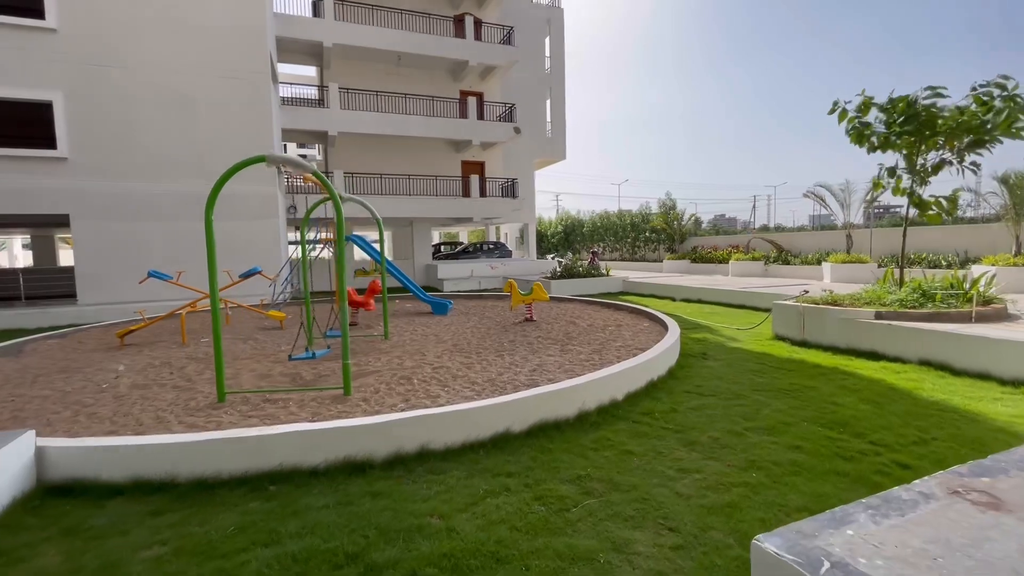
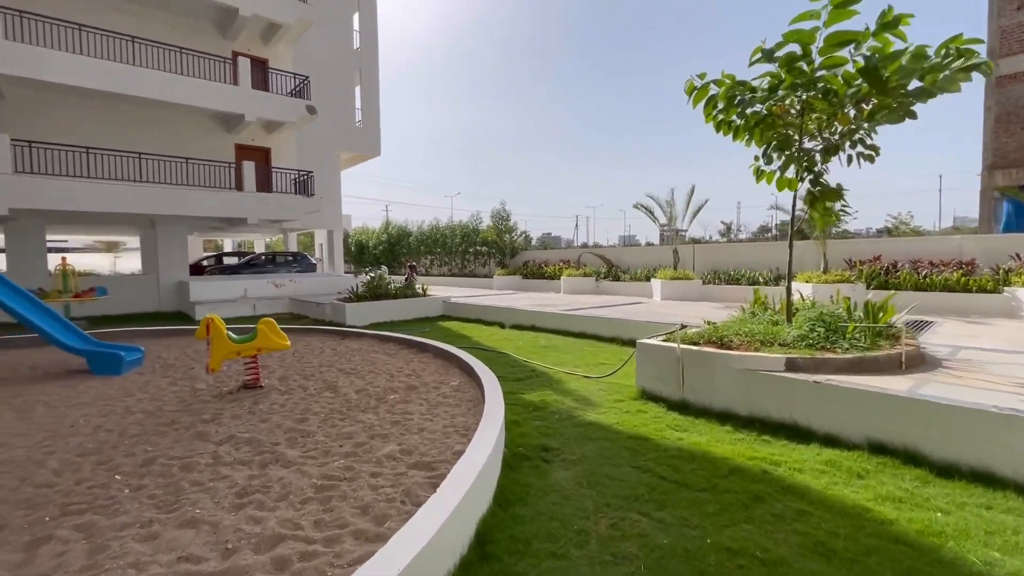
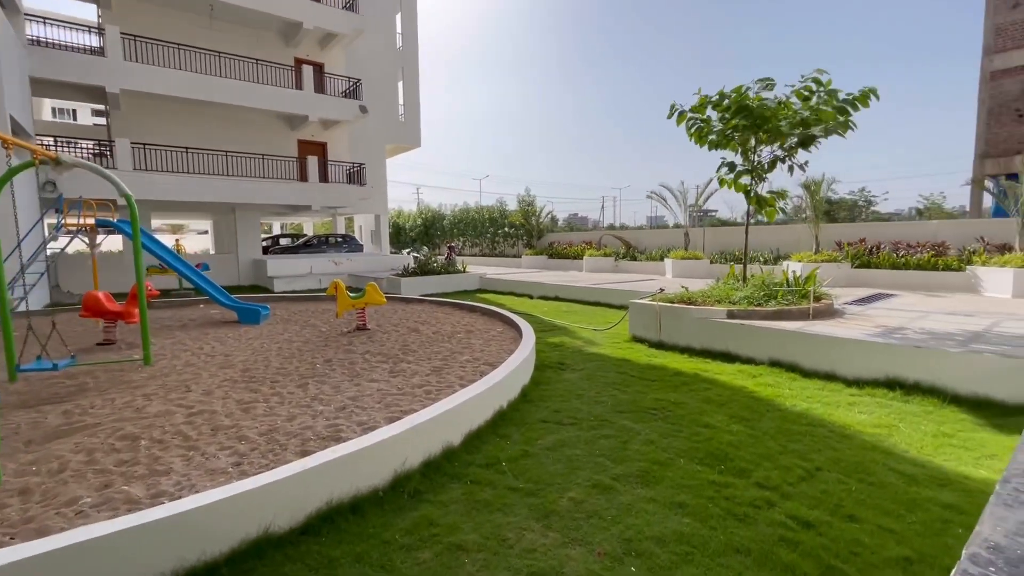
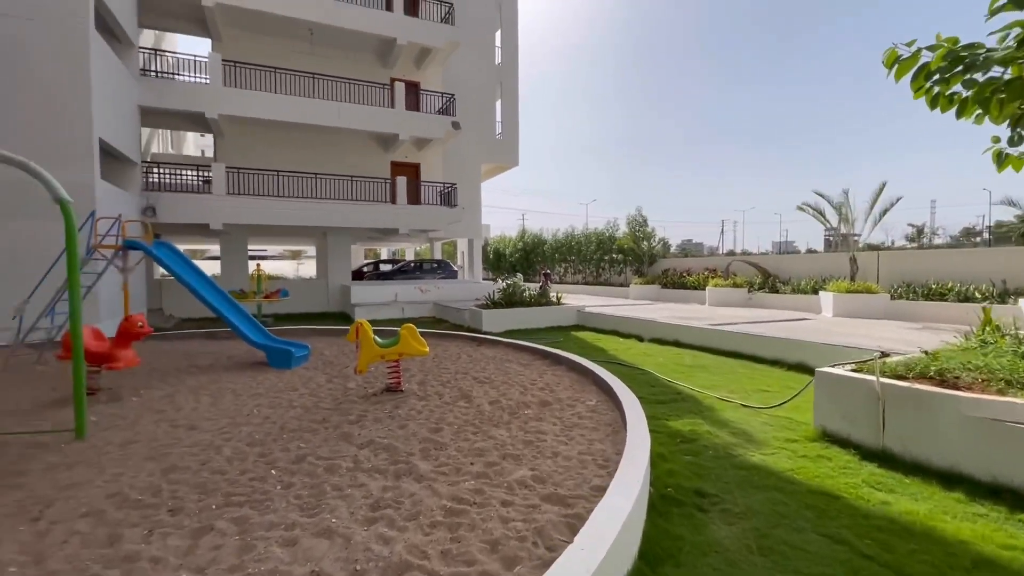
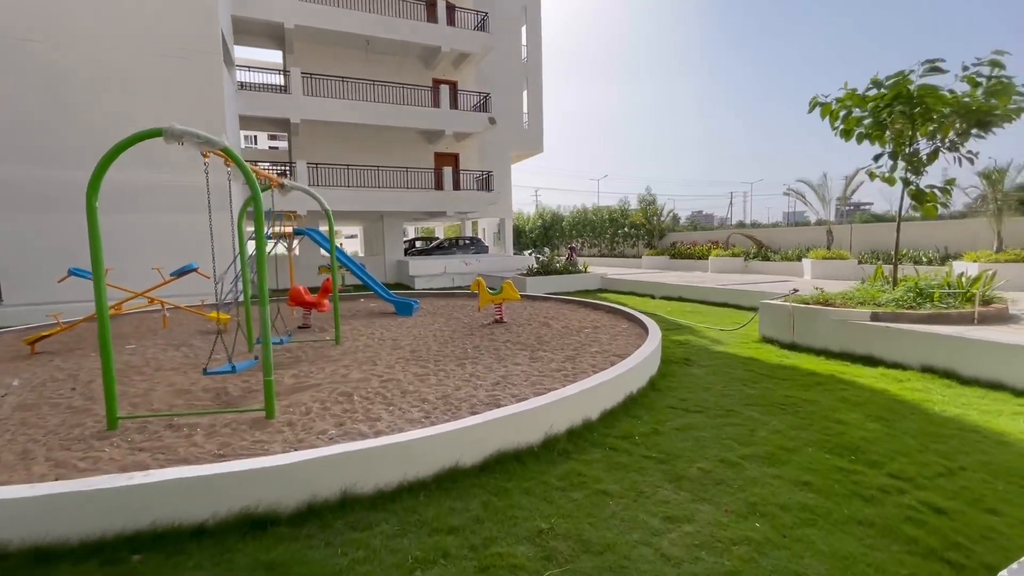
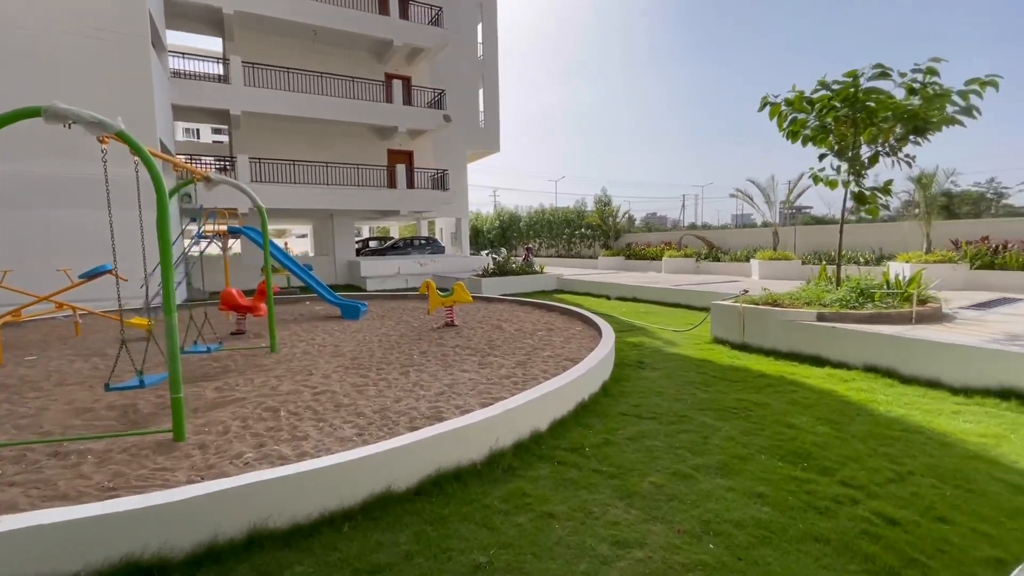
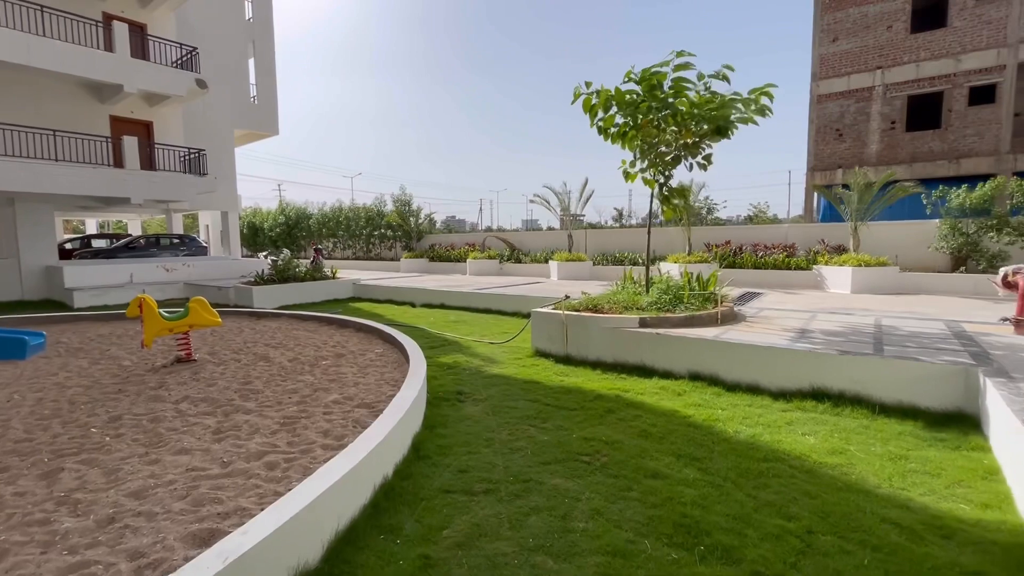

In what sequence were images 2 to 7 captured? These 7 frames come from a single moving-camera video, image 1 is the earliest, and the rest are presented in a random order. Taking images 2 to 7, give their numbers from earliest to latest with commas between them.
5, 6, 3, 7, 2, 4
